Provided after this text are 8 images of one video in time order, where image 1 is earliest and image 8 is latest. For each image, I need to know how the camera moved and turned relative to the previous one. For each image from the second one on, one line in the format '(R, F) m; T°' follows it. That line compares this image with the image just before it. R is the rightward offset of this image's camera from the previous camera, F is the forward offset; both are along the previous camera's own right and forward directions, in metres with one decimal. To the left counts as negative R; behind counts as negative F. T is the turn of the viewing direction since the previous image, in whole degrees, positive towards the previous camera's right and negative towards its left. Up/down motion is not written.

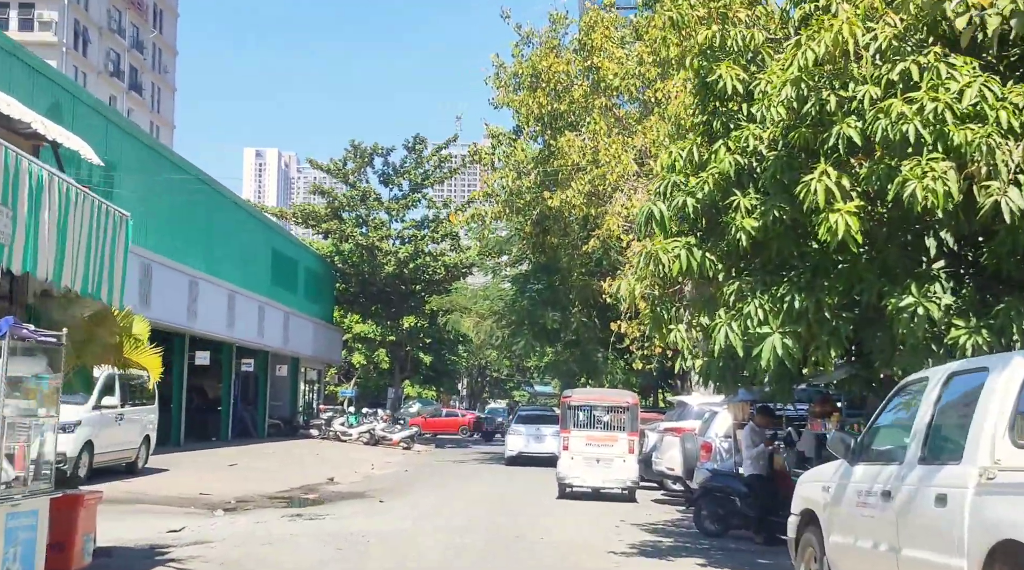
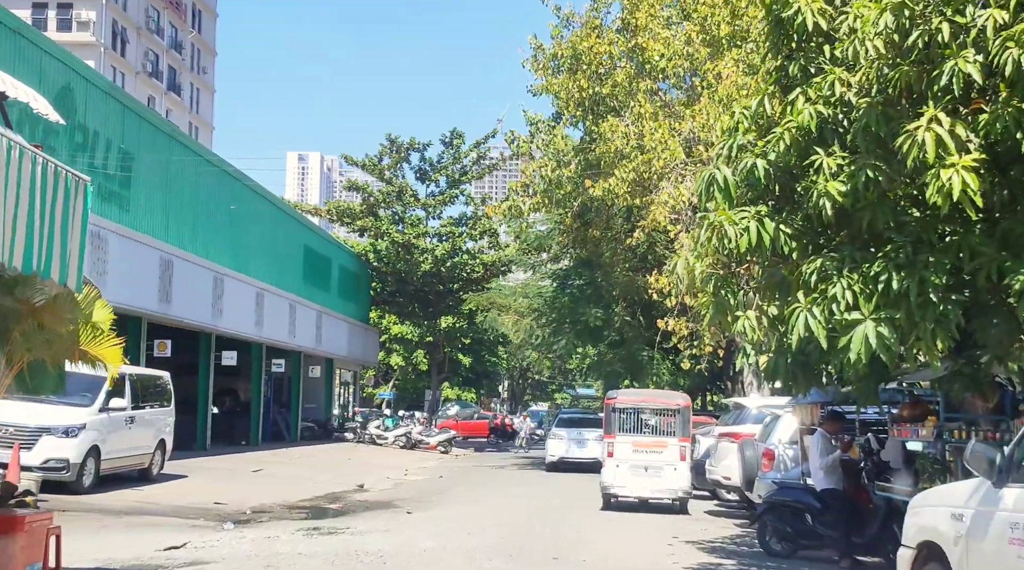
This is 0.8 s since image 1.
(0.0, +1.5) m; -2°
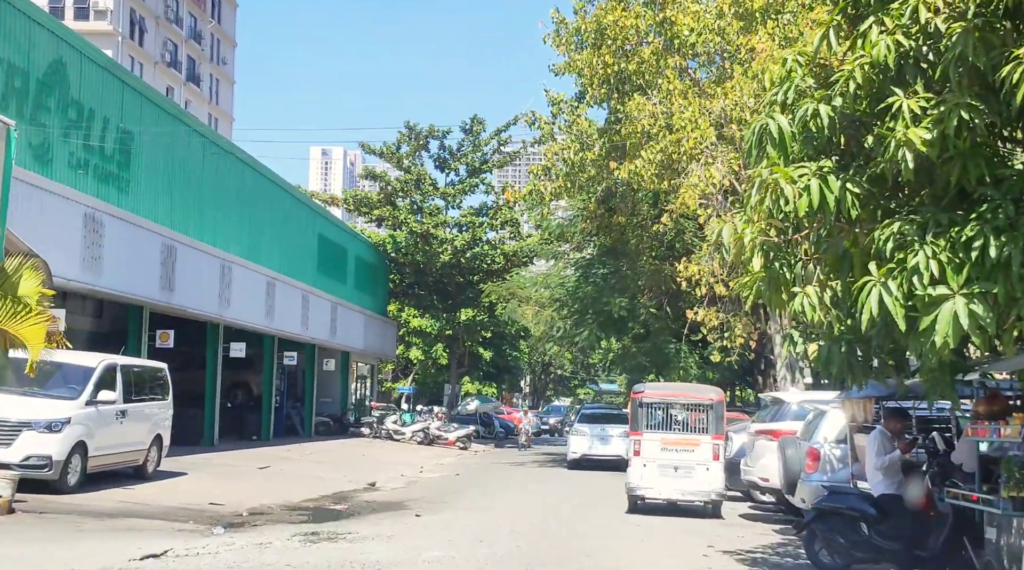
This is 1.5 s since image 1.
(+0.1, +1.3) m; -1°
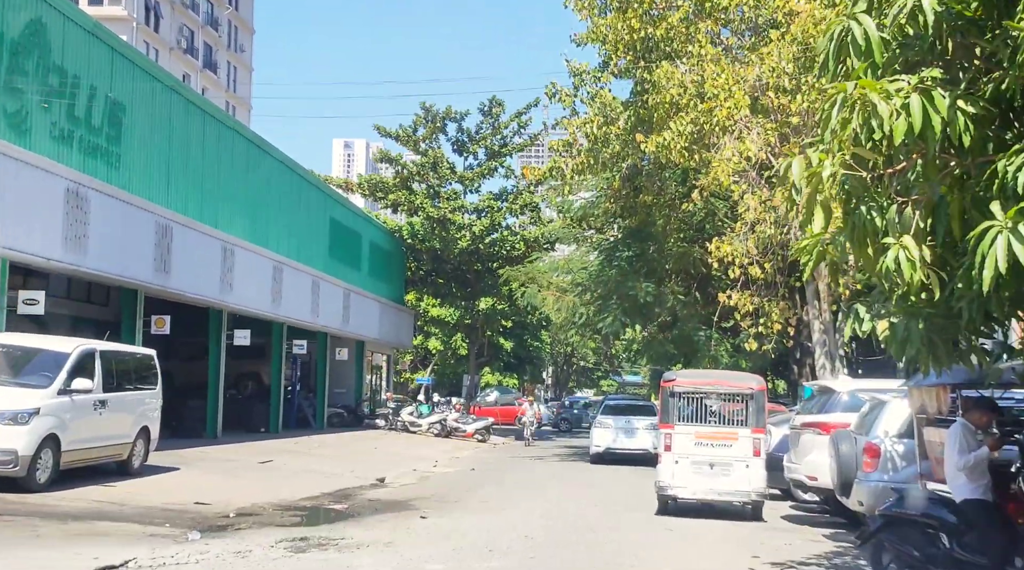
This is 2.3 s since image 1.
(+0.1, +1.5) m; -1°
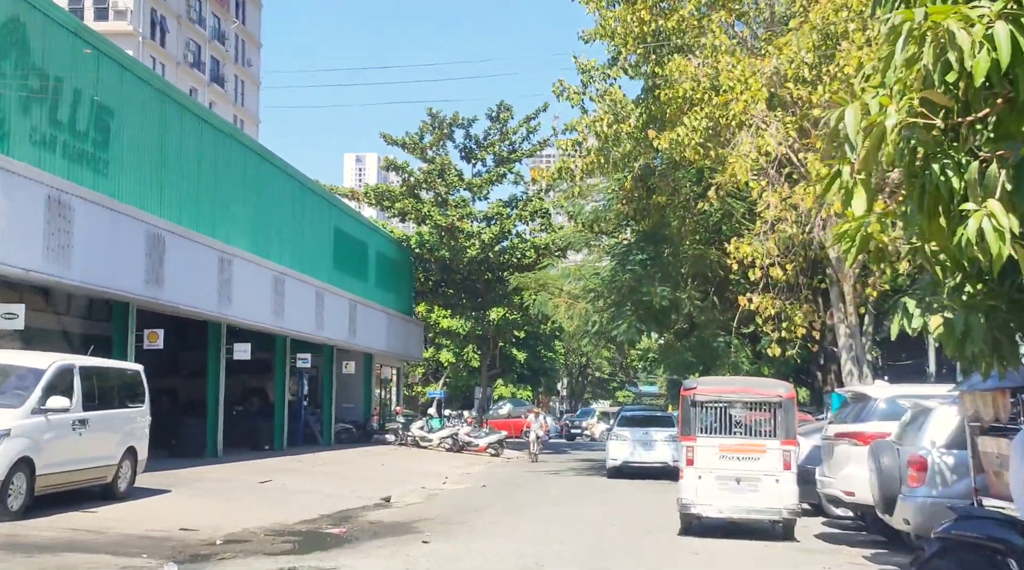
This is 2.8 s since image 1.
(+0.1, +1.0) m; -1°
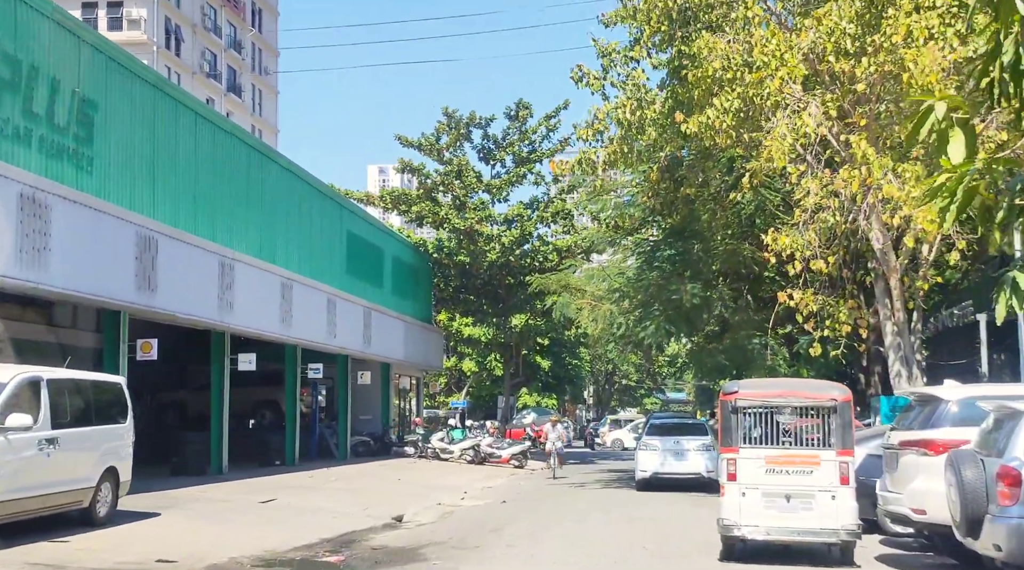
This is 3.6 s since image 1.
(+0.1, +1.5) m; -1°
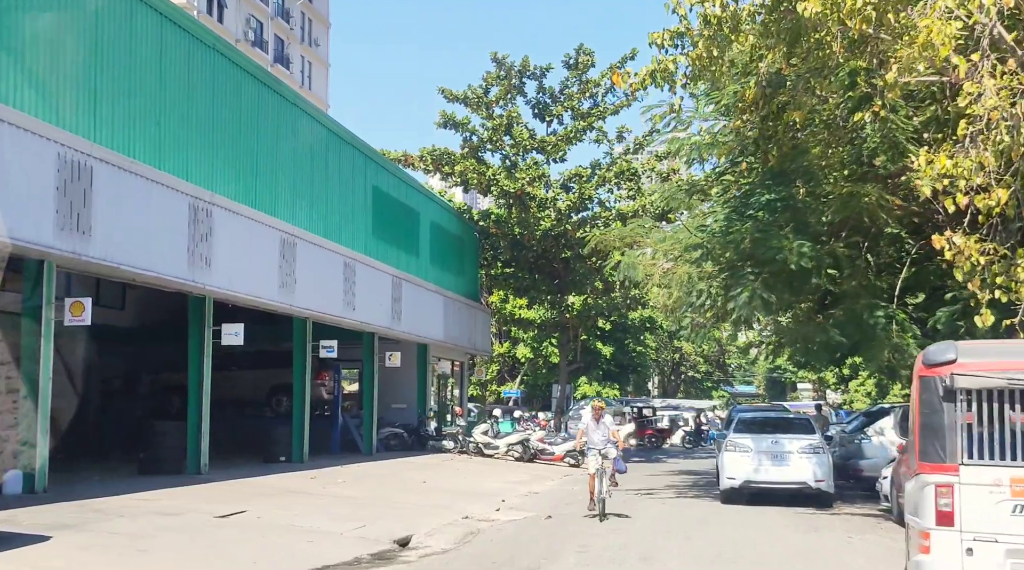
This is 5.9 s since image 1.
(+0.2, +4.9) m; -3°
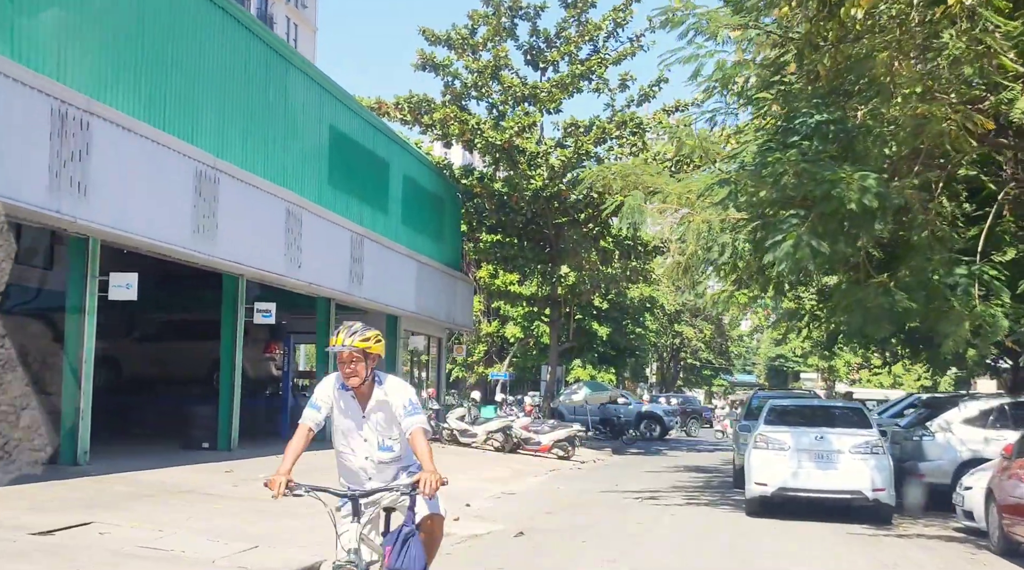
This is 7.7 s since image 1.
(+0.4, +4.1) m; 0°
